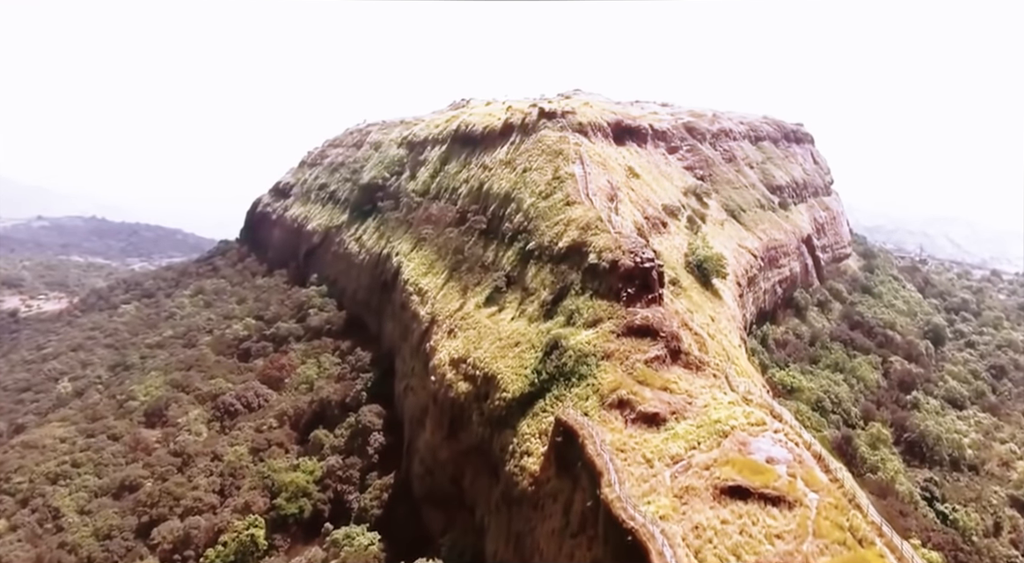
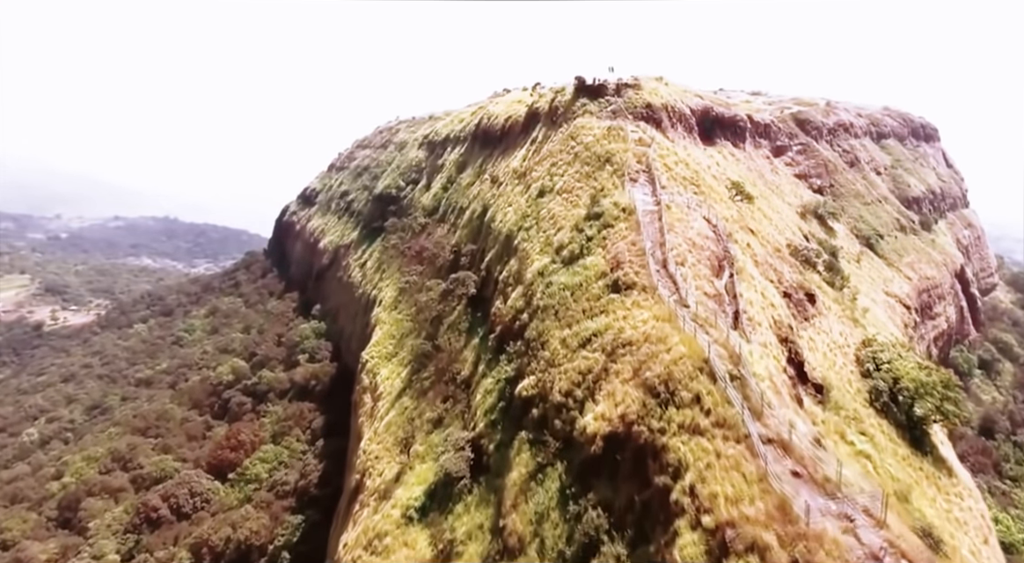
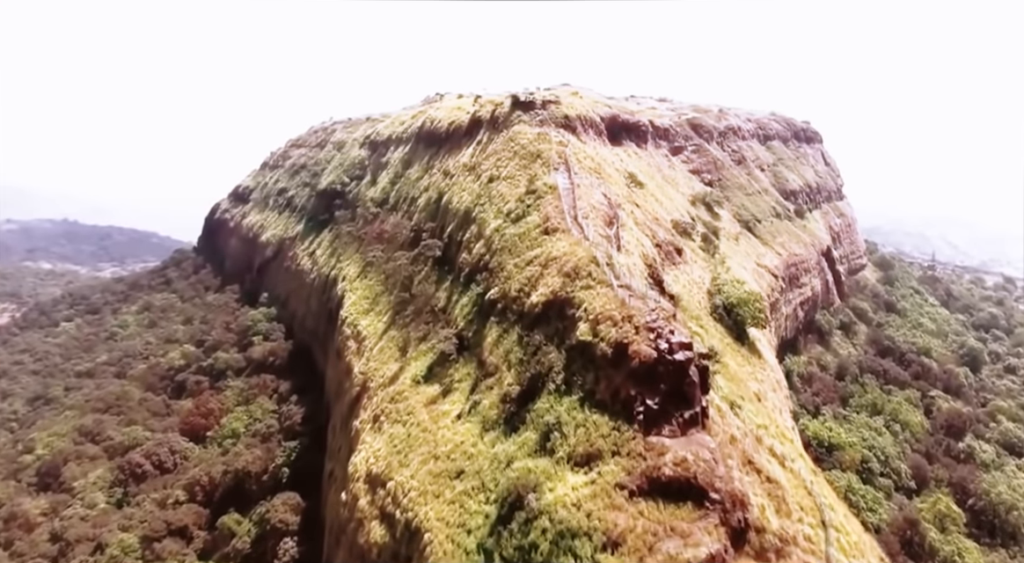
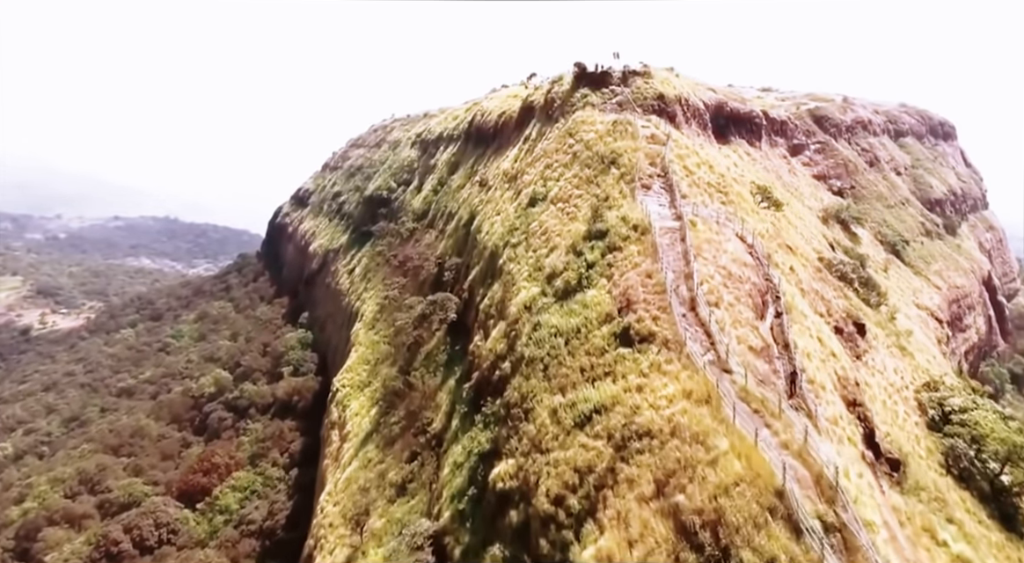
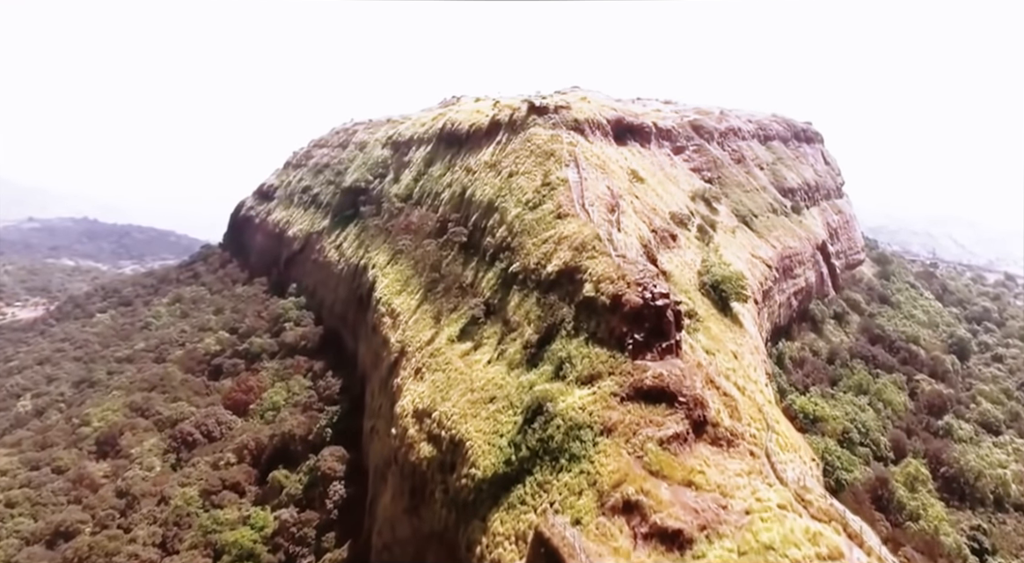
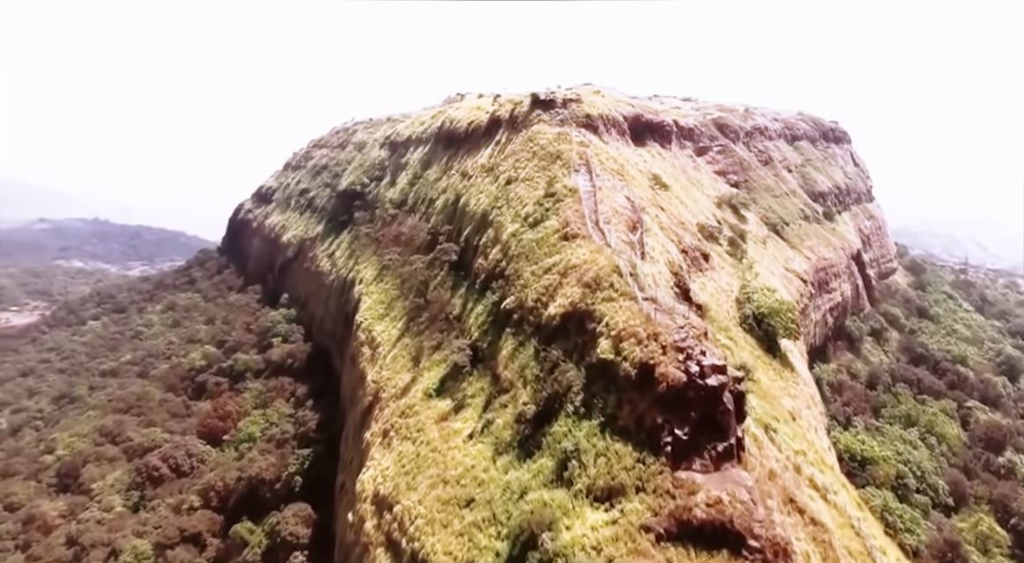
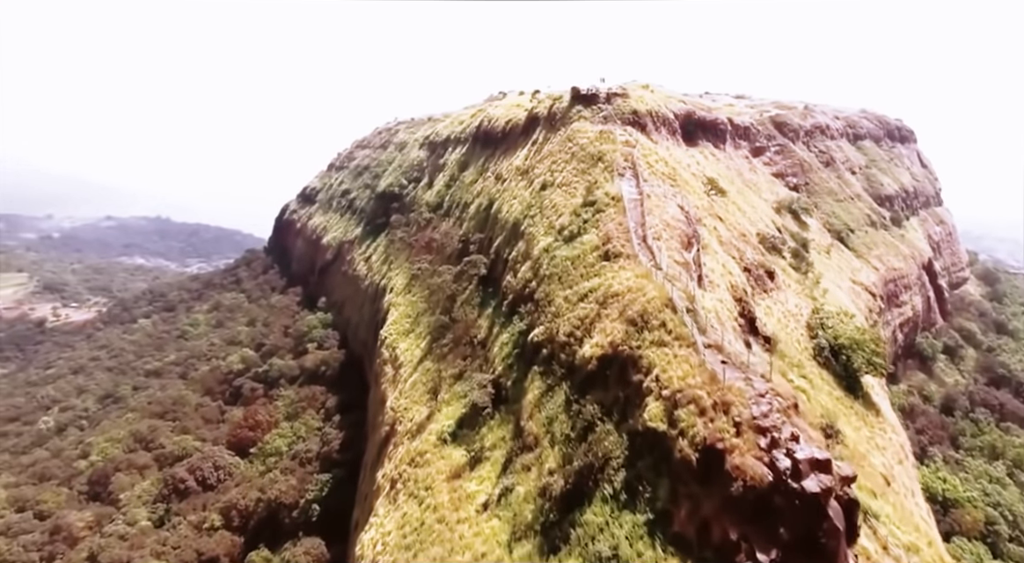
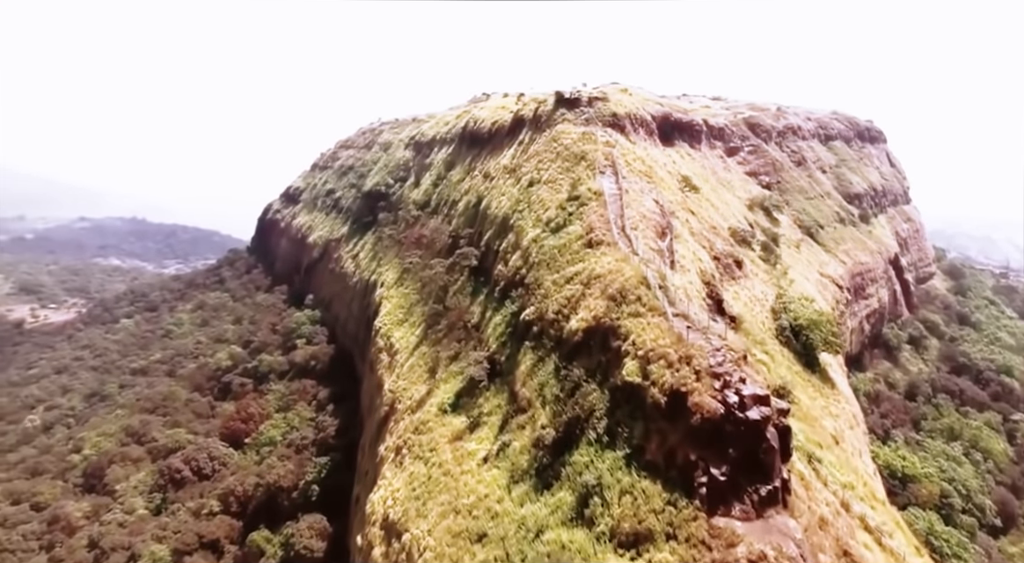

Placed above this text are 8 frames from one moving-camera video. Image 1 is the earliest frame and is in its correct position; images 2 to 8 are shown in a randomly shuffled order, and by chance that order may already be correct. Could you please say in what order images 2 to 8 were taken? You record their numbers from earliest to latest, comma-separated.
5, 3, 6, 8, 7, 2, 4
